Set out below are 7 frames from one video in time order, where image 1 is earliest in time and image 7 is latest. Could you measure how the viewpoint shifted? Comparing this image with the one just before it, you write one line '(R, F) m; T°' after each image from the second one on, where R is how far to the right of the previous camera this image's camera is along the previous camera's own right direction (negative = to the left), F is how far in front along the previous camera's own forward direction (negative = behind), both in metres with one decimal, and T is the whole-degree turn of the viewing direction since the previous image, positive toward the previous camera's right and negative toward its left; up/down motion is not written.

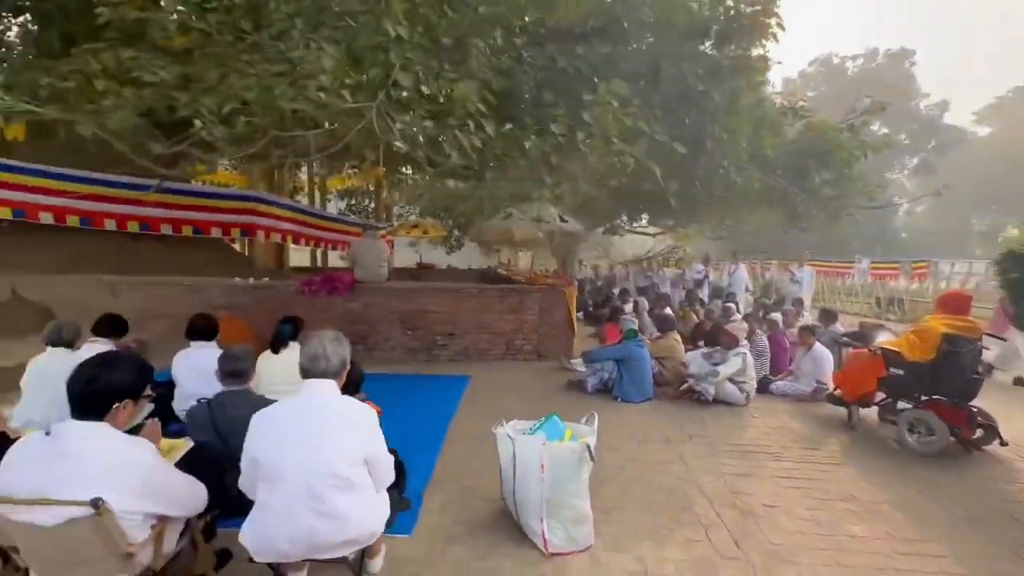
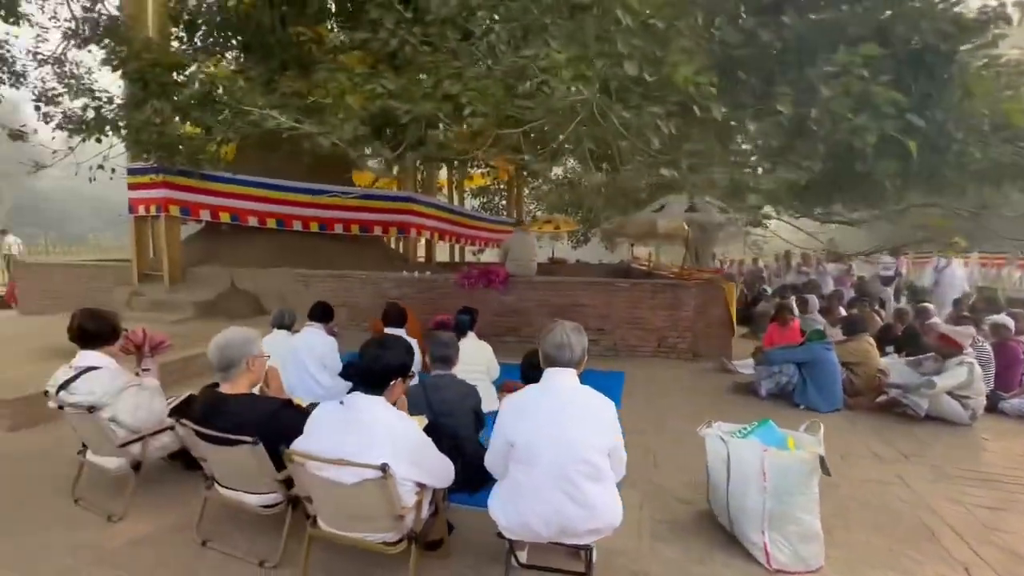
(-0.6, 0.0) m; -14°
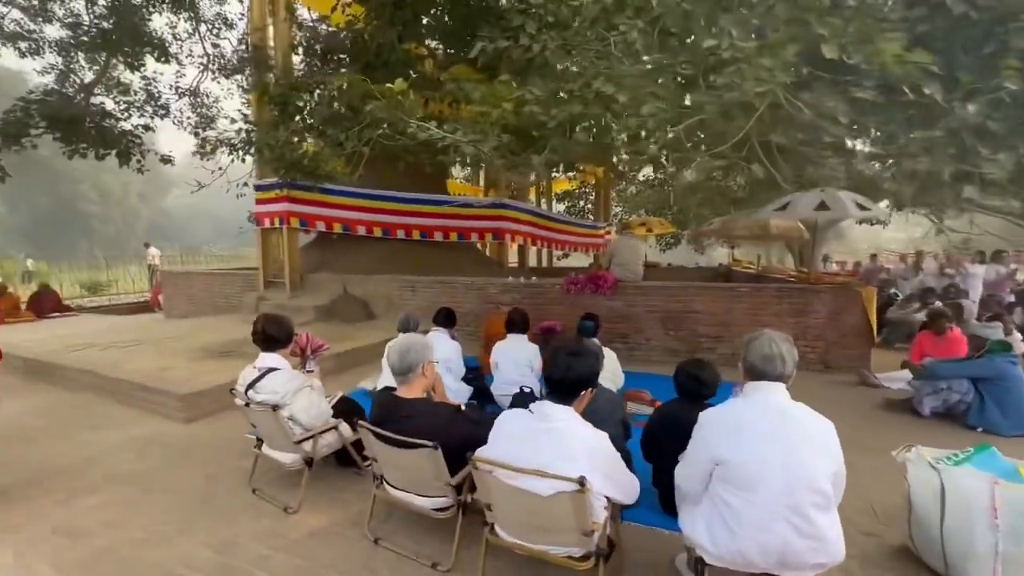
(-0.5, 0.0) m; -9°
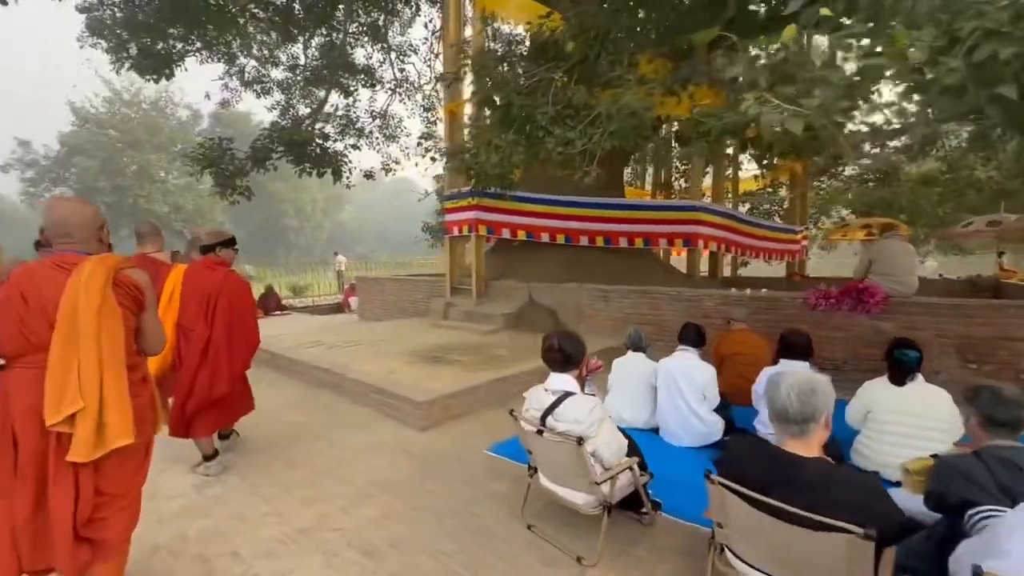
(-1.1, +0.4) m; -16°
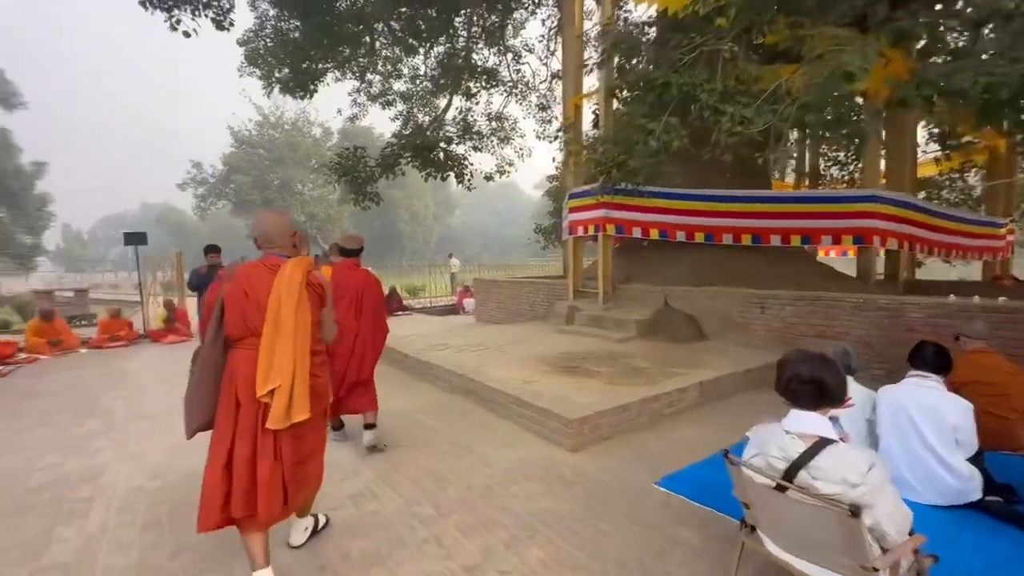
(-0.5, +0.4) m; -12°
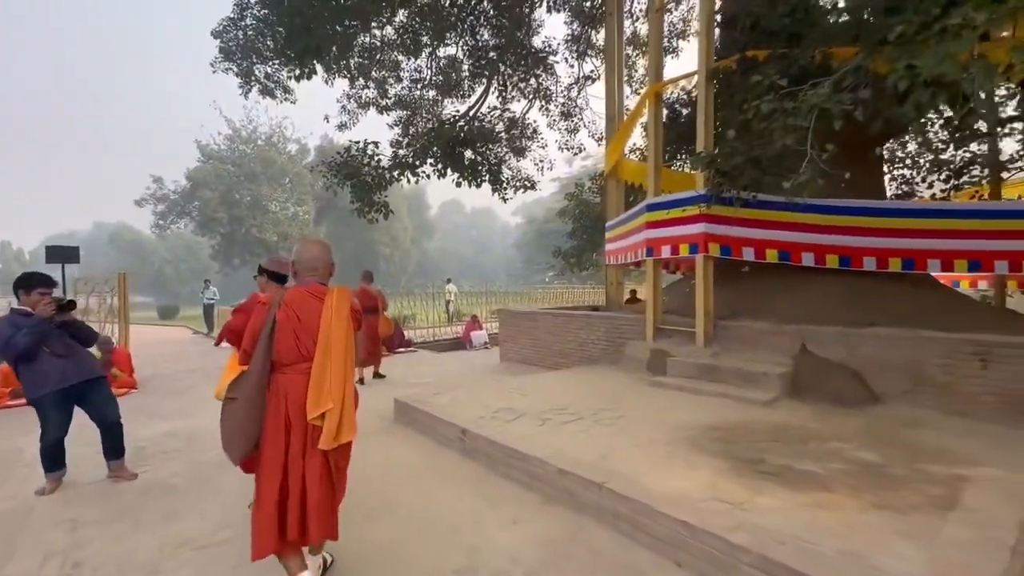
(-1.4, +2.2) m; +4°
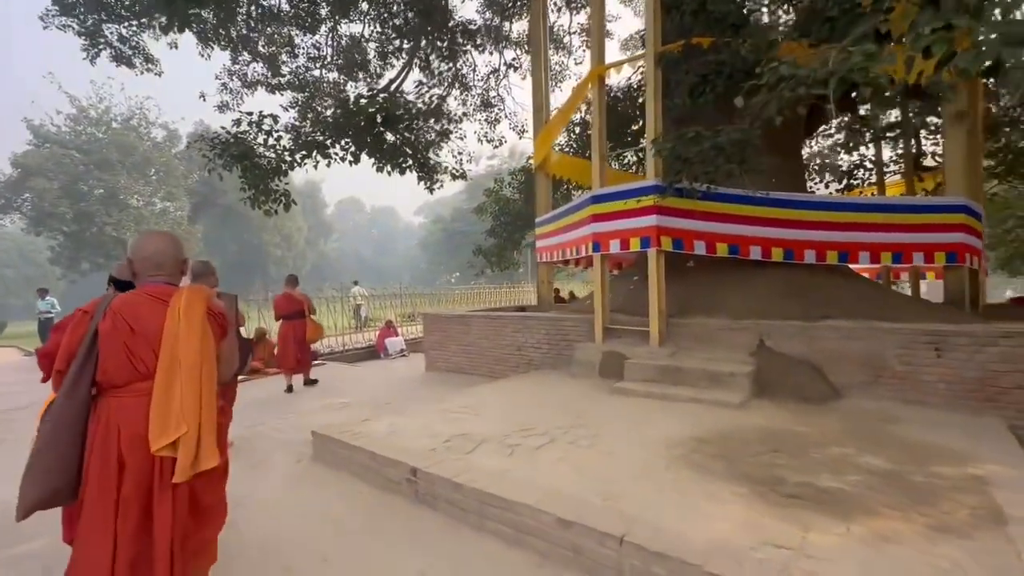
(-0.4, +0.9) m; +12°
